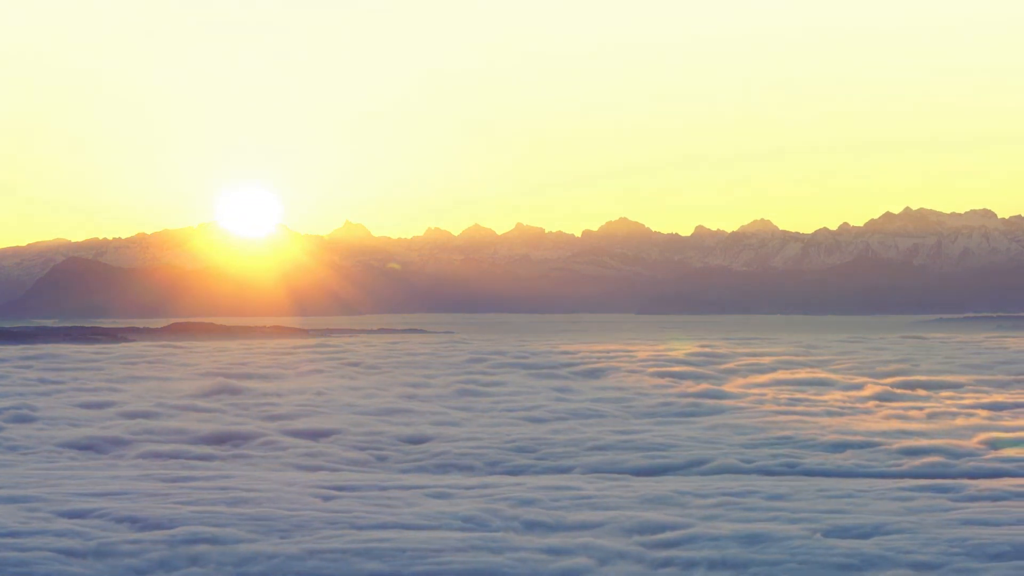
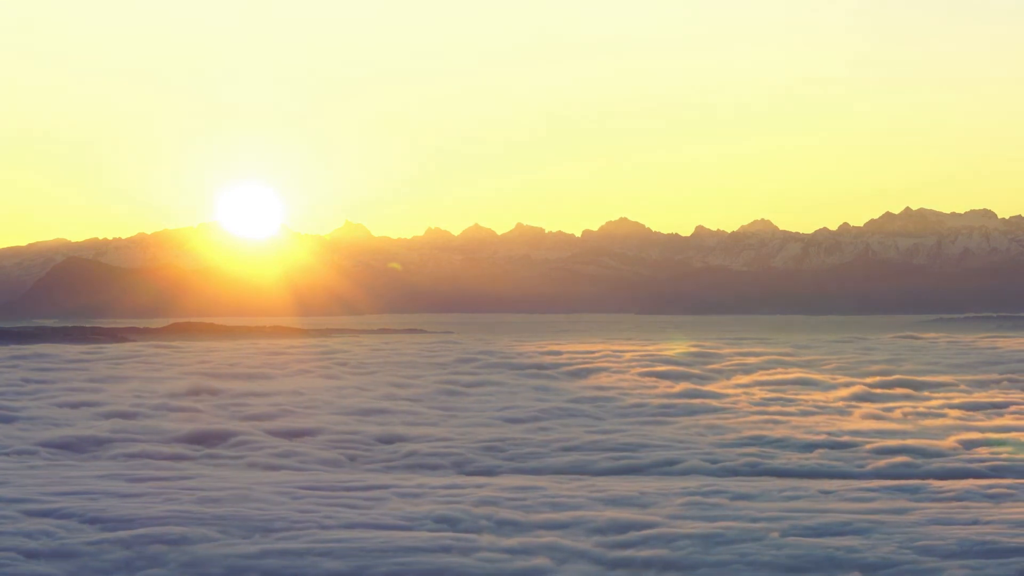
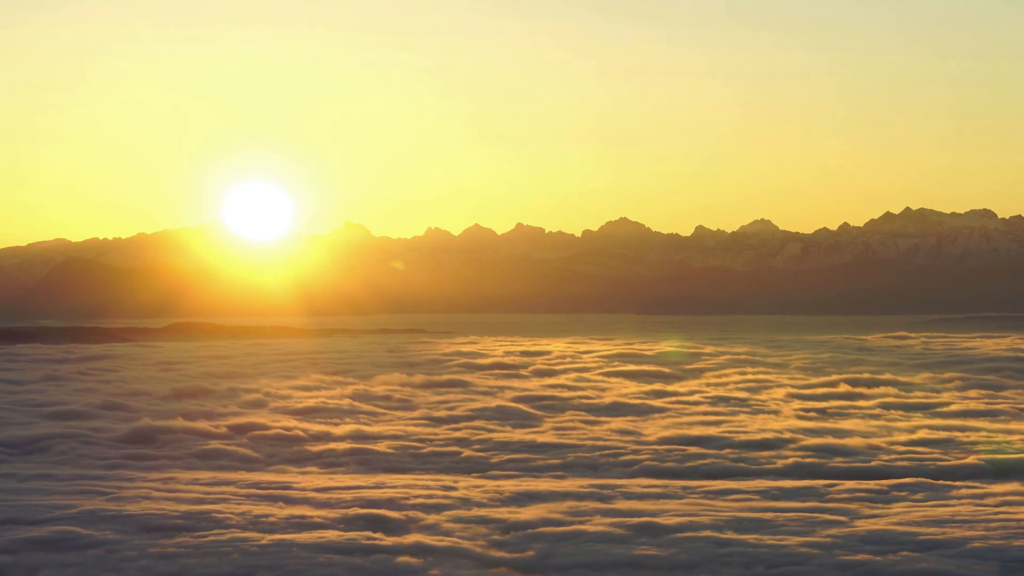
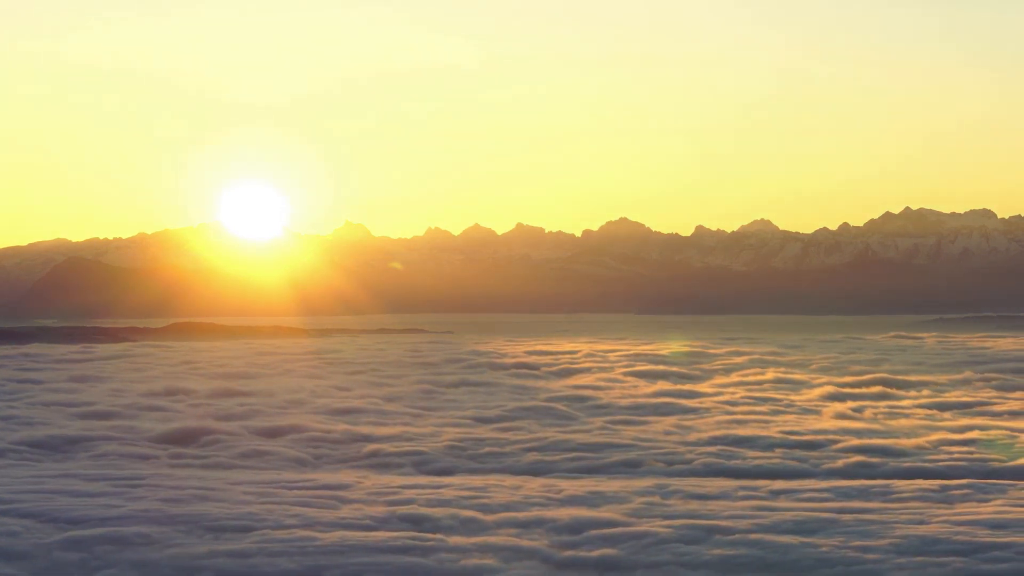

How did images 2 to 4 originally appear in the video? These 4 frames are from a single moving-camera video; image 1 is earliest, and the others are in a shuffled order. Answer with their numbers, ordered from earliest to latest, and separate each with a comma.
2, 4, 3
